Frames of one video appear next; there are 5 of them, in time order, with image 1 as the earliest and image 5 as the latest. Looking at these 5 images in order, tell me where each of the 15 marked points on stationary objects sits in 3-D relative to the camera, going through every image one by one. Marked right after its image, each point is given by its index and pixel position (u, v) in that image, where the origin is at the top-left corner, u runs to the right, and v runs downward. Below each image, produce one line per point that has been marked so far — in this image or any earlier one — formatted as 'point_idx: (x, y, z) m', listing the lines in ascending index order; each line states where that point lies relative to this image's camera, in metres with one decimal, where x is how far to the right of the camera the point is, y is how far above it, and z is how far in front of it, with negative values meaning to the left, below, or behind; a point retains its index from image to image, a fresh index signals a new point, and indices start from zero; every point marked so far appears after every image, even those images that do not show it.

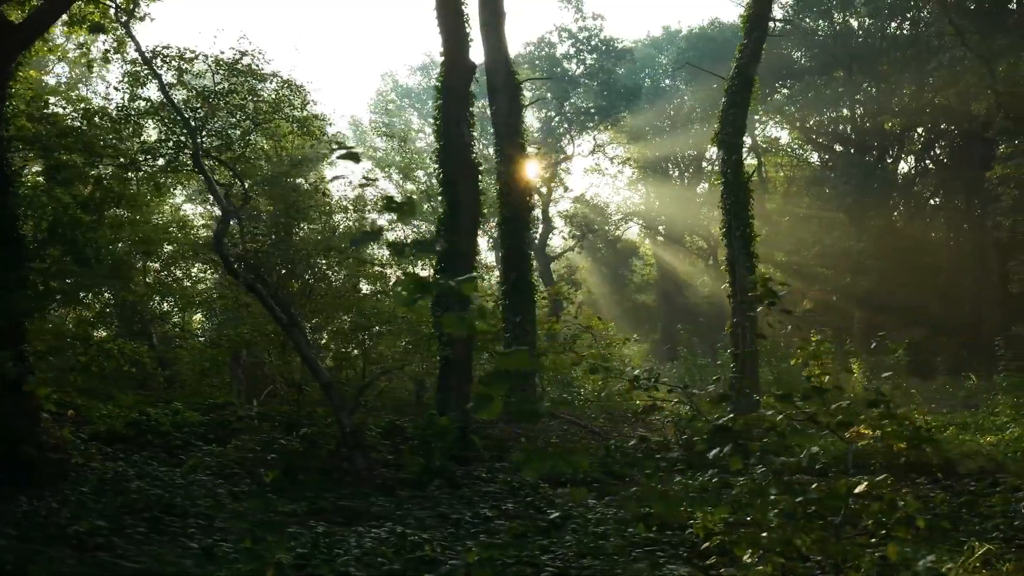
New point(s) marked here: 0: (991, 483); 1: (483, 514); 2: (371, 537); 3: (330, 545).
0: (+5.2, -2.1, +10.3) m
1: (-0.2, -1.9, +8.0) m
2: (-0.9, -1.7, +6.4) m
3: (-1.2, -1.7, +6.1) m
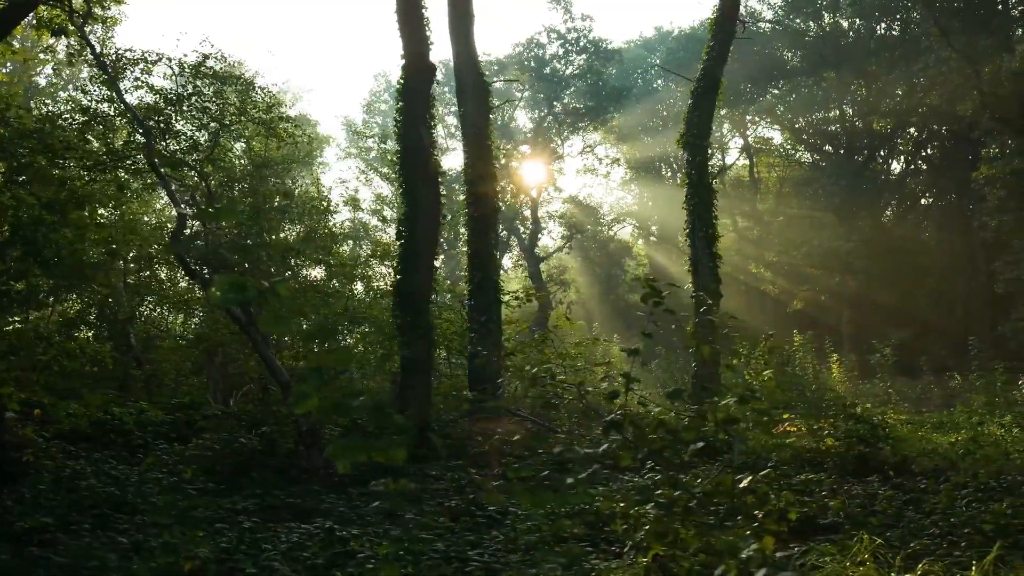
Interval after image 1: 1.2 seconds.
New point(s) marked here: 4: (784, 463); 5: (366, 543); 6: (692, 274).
0: (+4.7, -2.1, +10.4) m
1: (-0.7, -1.9, +8.1) m
2: (-1.4, -1.7, +6.5) m
3: (-1.7, -1.7, +6.3) m
4: (+3.1, -2.1, +11.1) m
5: (-1.0, -1.7, +6.3) m
6: (+2.9, +0.2, +17.3) m
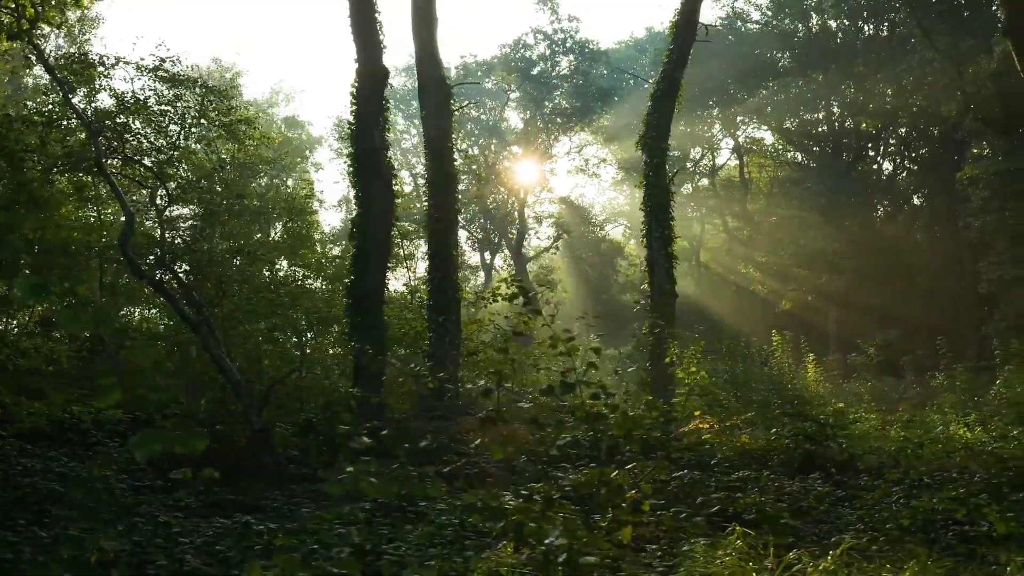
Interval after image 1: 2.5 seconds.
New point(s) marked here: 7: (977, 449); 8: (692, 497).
0: (+4.1, -2.1, +10.6) m
1: (-1.3, -1.9, +8.3) m
2: (-2.0, -1.7, +6.7) m
3: (-2.3, -1.7, +6.4) m
4: (+2.5, -2.1, +11.3) m
5: (-1.6, -1.7, +6.5) m
6: (+2.3, +0.2, +17.4) m
7: (+5.6, -2.0, +11.4) m
8: (+1.5, -1.9, +8.7) m
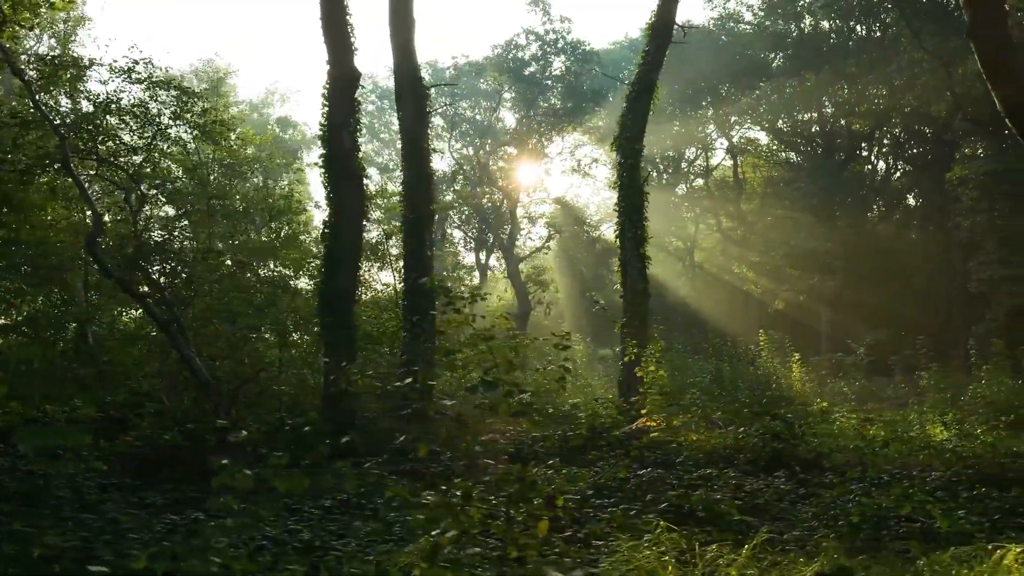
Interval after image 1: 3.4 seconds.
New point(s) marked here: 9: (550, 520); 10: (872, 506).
0: (+3.7, -2.1, +10.7) m
1: (-1.7, -1.9, +8.4) m
2: (-2.4, -1.7, +6.8) m
3: (-2.7, -1.7, +6.5) m
4: (+2.1, -2.1, +11.4) m
5: (-2.0, -1.7, +6.6) m
6: (+1.9, +0.2, +17.5) m
7: (+5.2, -2.0, +11.5) m
8: (+1.2, -1.9, +8.8) m
9: (+0.3, -1.9, +7.7) m
10: (+3.1, -1.9, +8.3) m
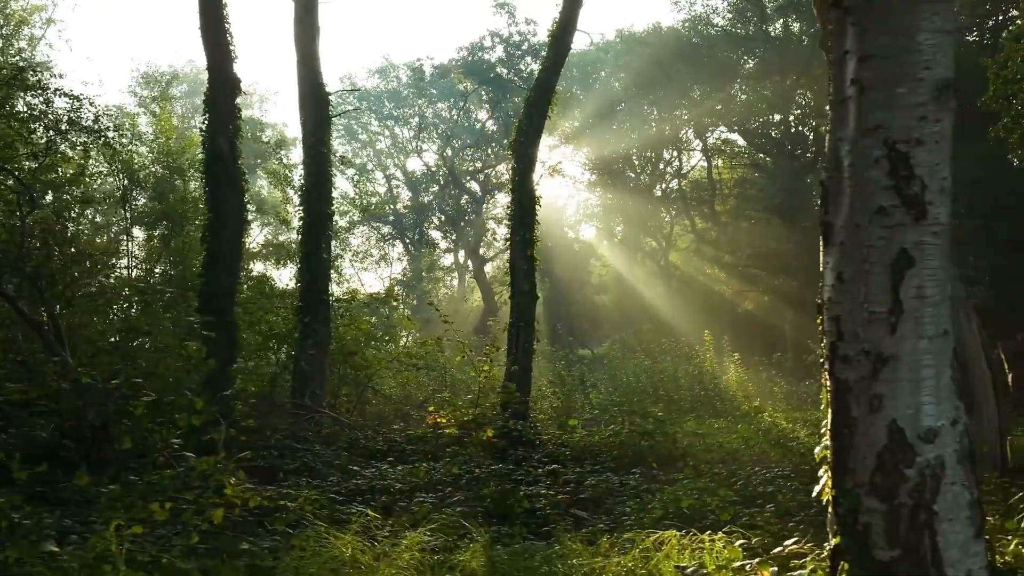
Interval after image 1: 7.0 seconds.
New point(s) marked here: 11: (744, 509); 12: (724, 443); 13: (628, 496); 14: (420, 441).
0: (+2.1, -2.1, +11.0) m
1: (-3.3, -1.9, +8.7) m
2: (-4.0, -1.7, +7.1) m
3: (-4.3, -1.7, +6.8) m
4: (+0.5, -2.1, +11.7) m
5: (-3.6, -1.7, +6.9) m
6: (+0.3, +0.2, +17.8) m
7: (+3.6, -2.0, +11.9) m
8: (-0.5, -1.9, +9.1) m
9: (-1.4, -1.9, +8.0) m
10: (+1.5, -1.9, +8.6) m
11: (+2.2, -2.0, +8.8) m
12: (+2.9, -2.1, +12.5) m
13: (+1.3, -2.1, +9.7) m
14: (-1.2, -2.0, +12.5) m
